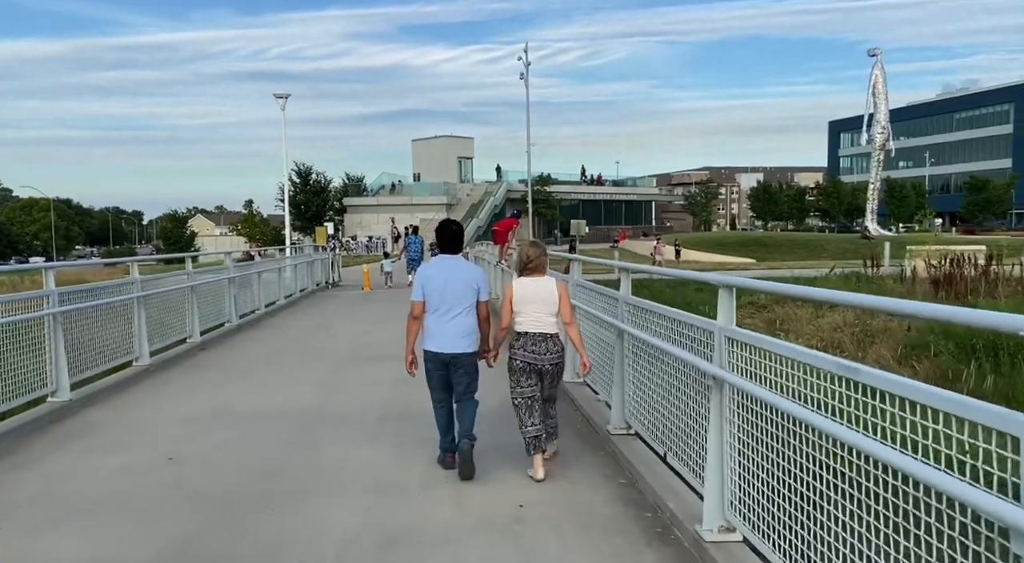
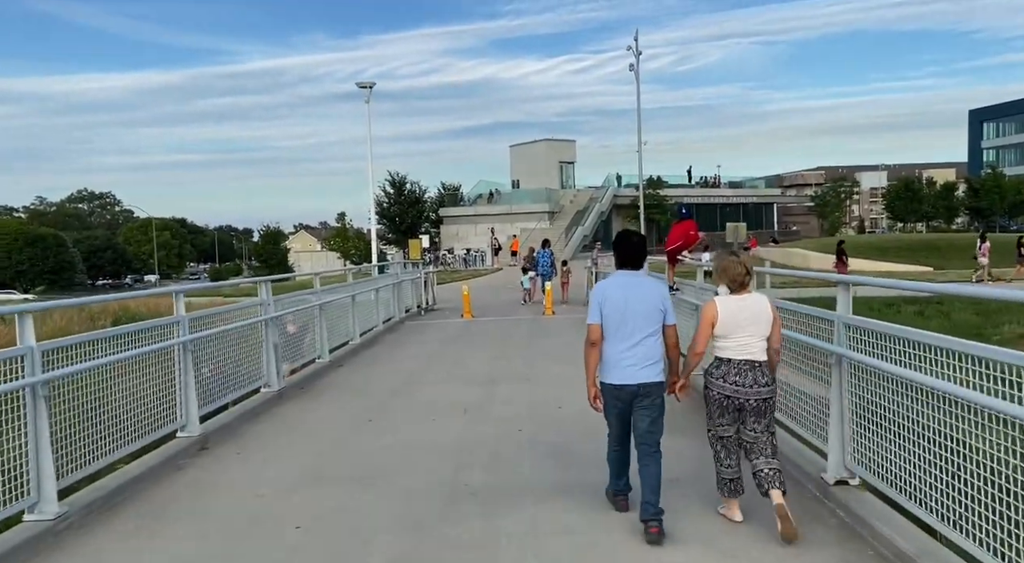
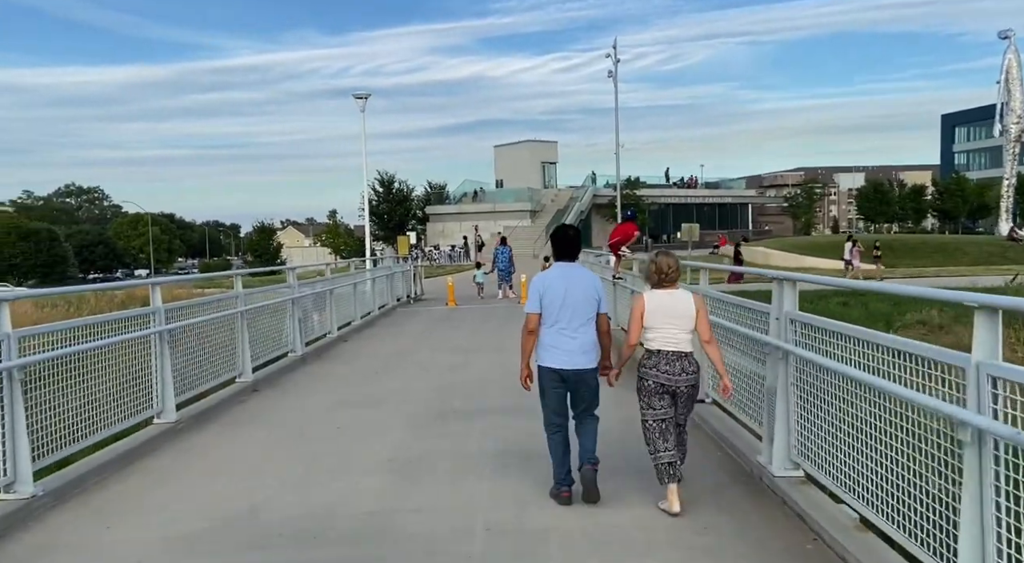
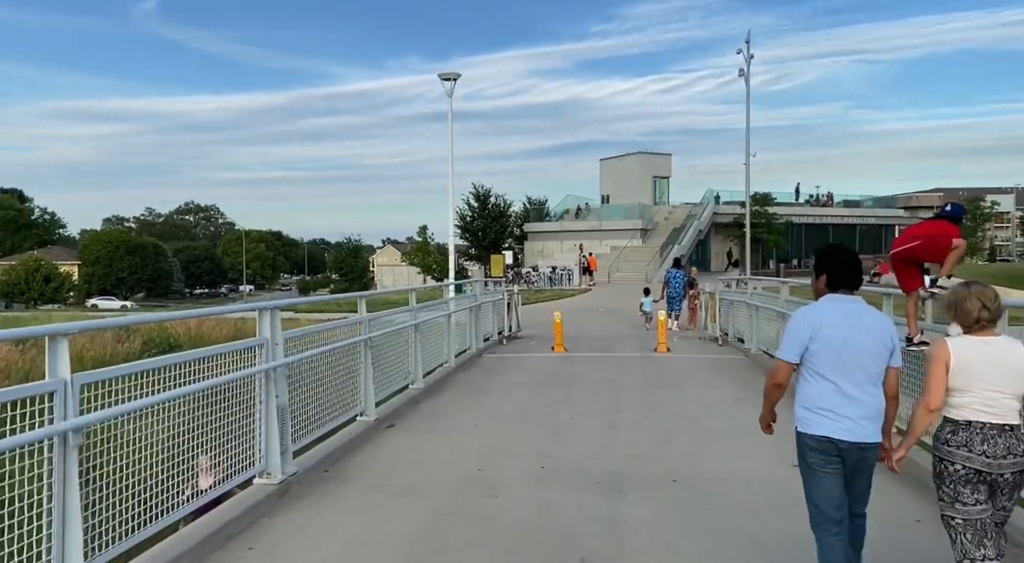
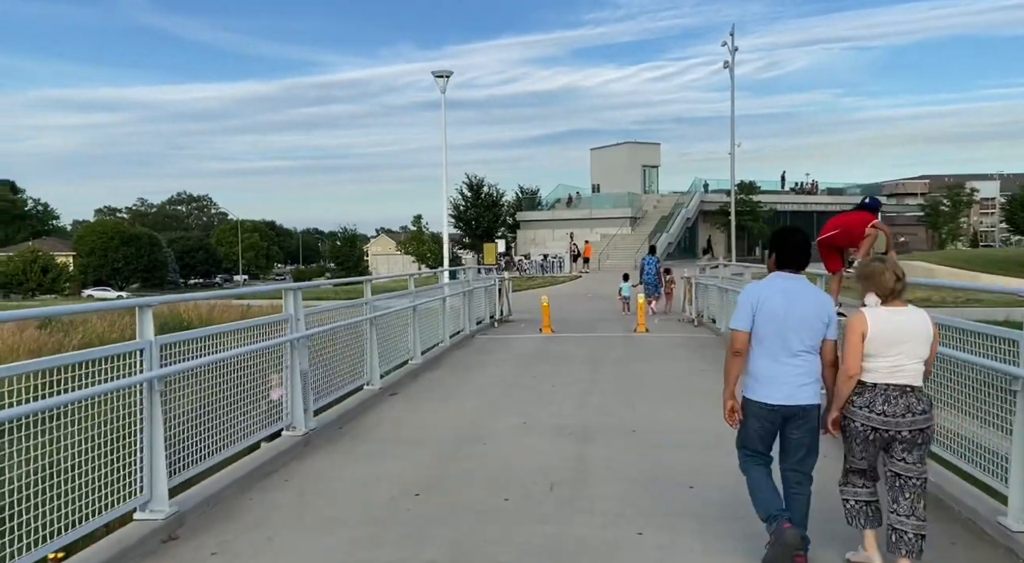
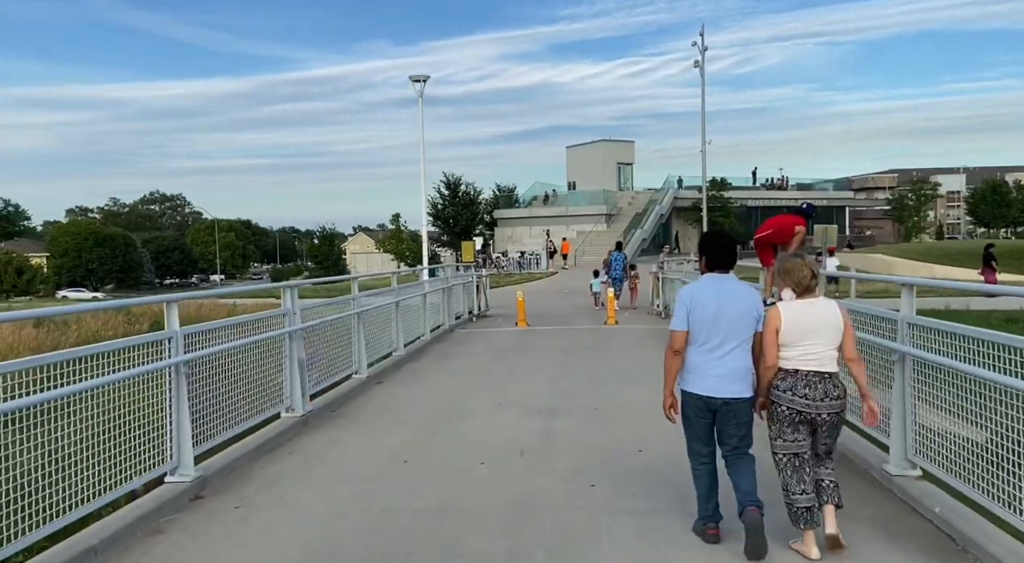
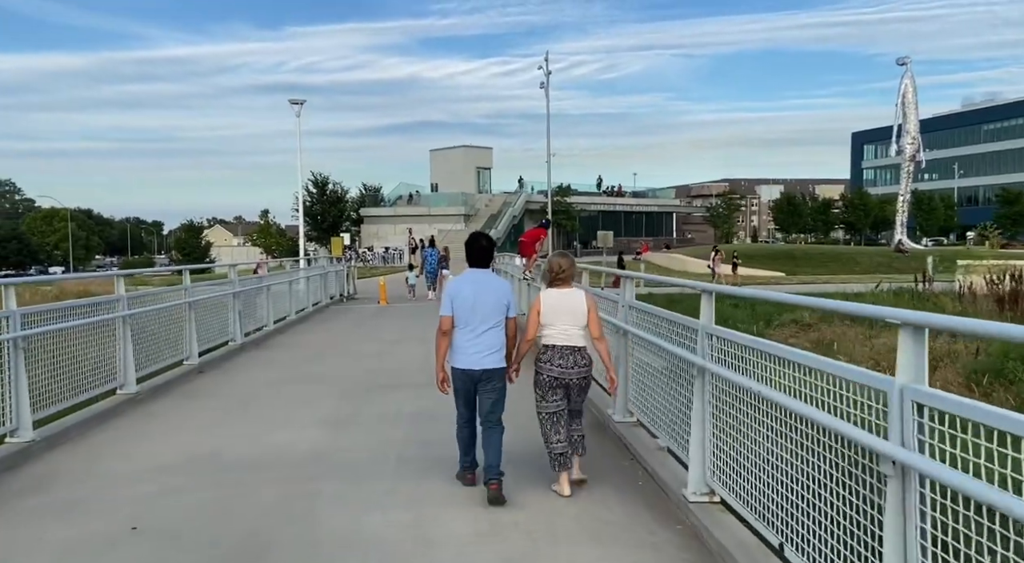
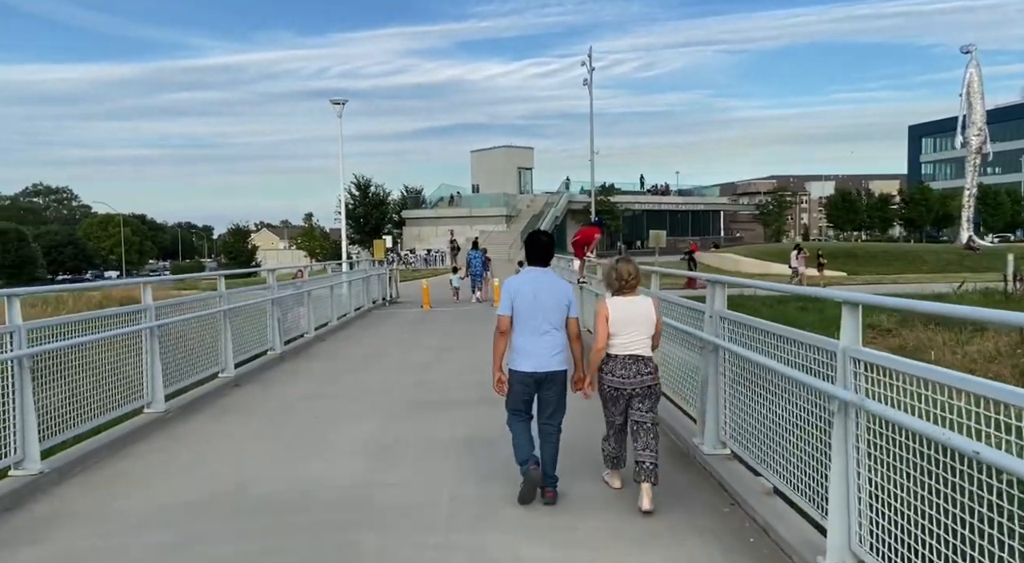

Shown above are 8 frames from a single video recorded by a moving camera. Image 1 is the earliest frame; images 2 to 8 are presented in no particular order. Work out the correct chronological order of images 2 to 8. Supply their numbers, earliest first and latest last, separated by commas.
7, 8, 3, 2, 6, 5, 4
